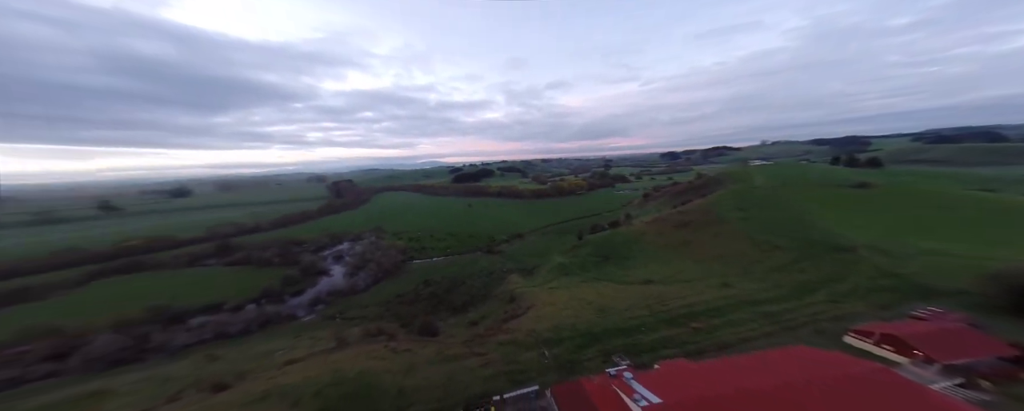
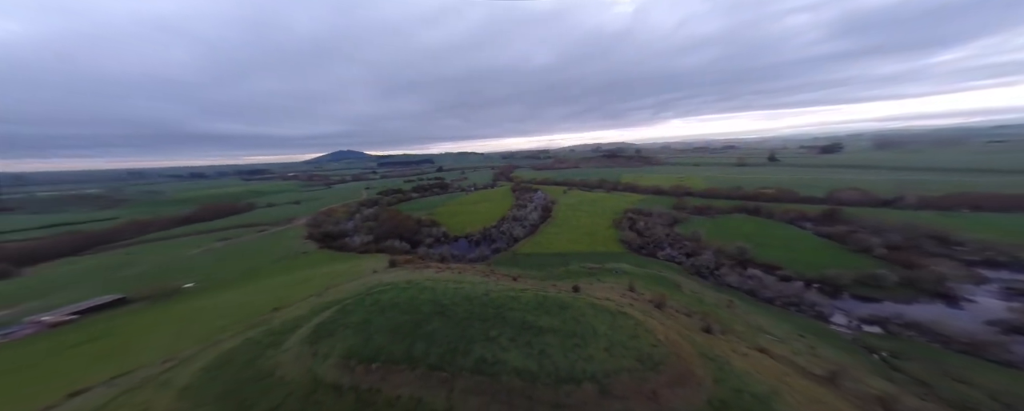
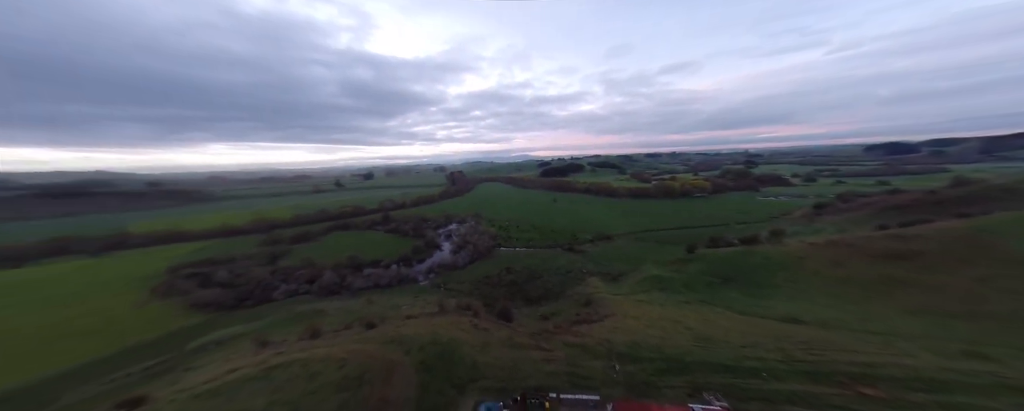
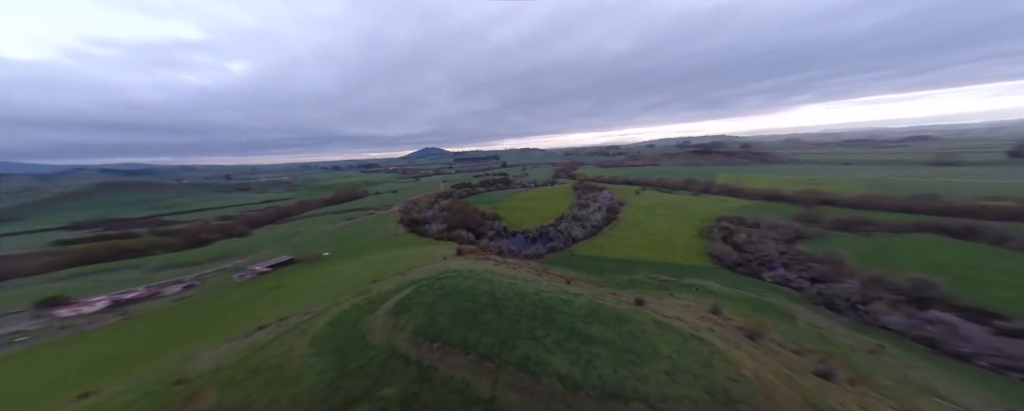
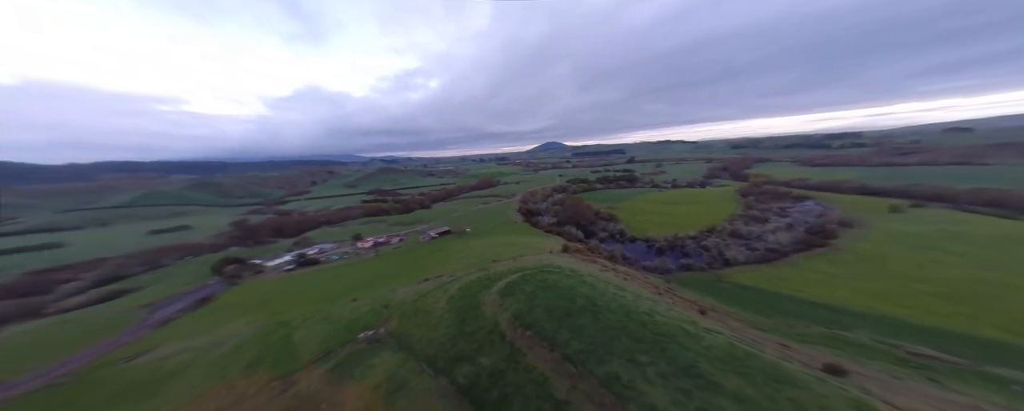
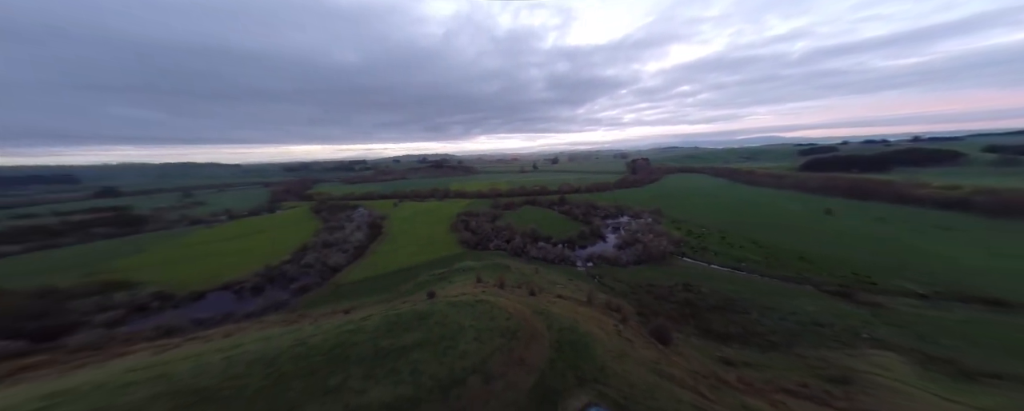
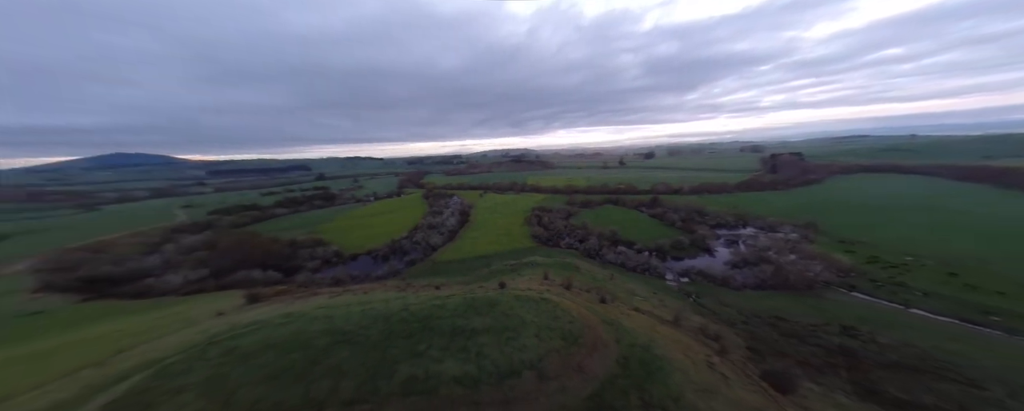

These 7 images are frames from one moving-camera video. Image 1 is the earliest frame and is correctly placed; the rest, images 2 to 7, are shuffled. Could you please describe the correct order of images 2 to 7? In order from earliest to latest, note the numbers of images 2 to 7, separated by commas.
3, 6, 7, 2, 4, 5
